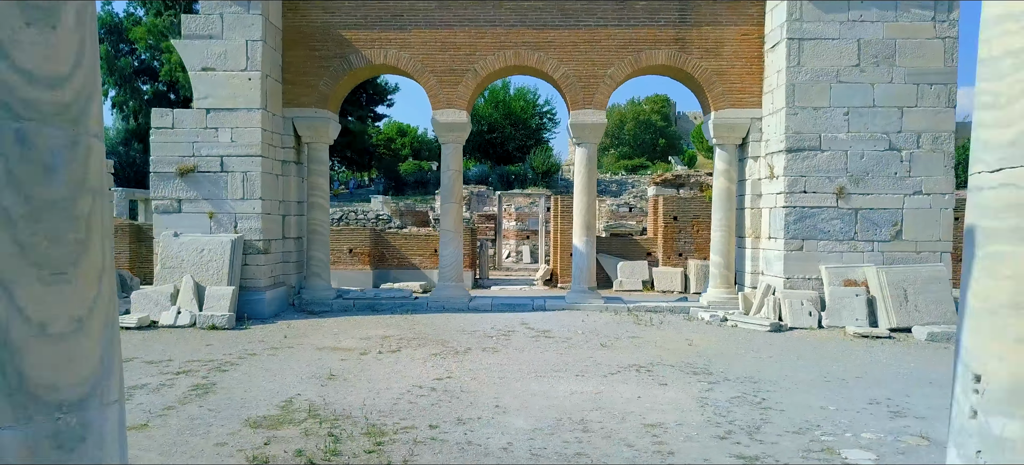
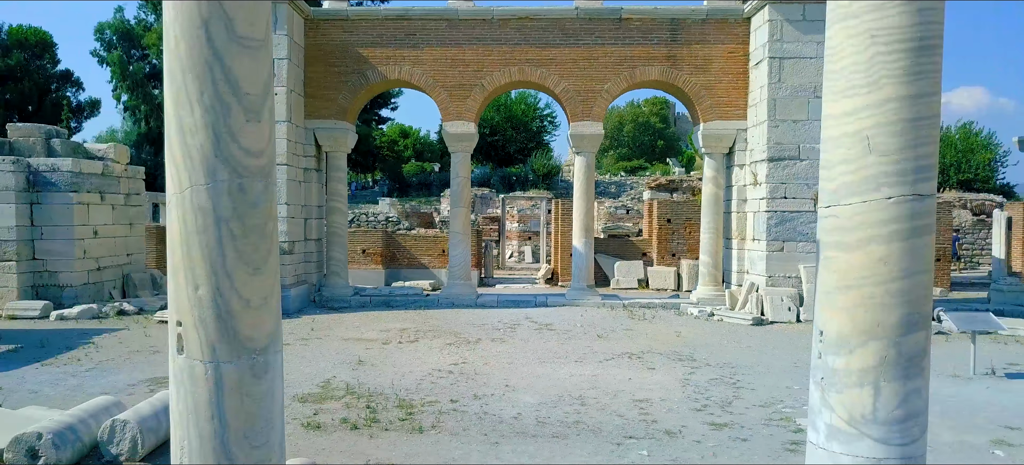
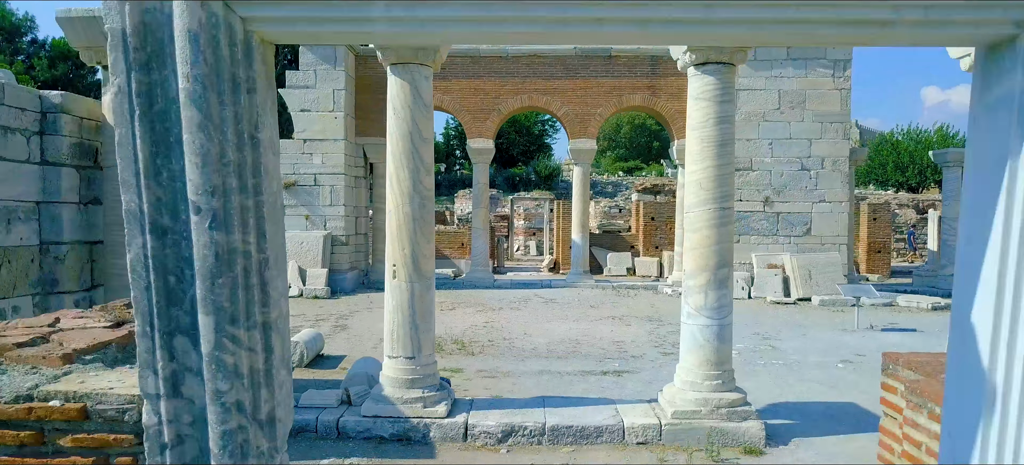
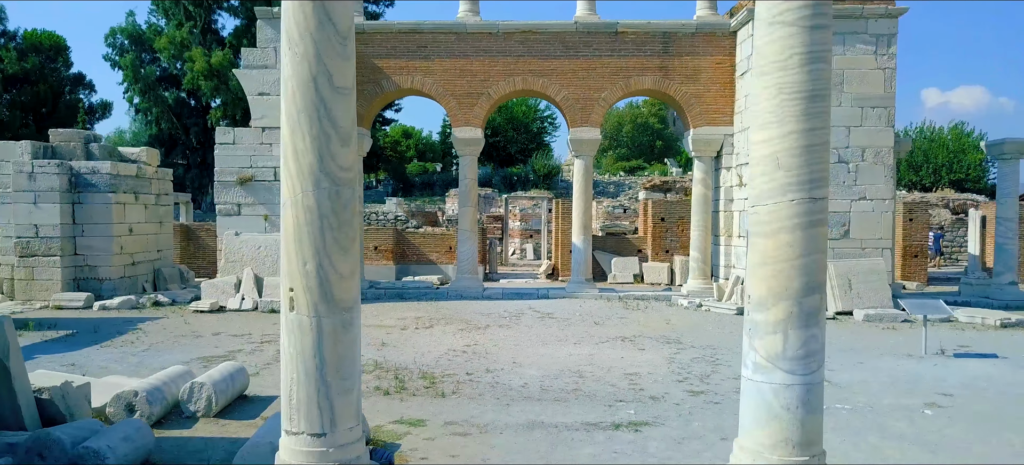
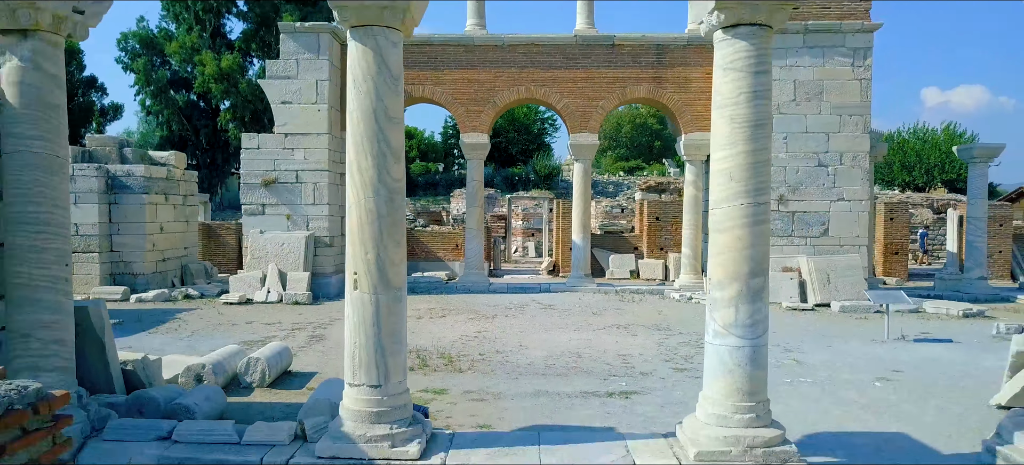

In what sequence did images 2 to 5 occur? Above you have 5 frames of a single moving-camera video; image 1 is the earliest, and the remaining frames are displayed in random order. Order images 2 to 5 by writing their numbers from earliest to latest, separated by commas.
2, 4, 5, 3
